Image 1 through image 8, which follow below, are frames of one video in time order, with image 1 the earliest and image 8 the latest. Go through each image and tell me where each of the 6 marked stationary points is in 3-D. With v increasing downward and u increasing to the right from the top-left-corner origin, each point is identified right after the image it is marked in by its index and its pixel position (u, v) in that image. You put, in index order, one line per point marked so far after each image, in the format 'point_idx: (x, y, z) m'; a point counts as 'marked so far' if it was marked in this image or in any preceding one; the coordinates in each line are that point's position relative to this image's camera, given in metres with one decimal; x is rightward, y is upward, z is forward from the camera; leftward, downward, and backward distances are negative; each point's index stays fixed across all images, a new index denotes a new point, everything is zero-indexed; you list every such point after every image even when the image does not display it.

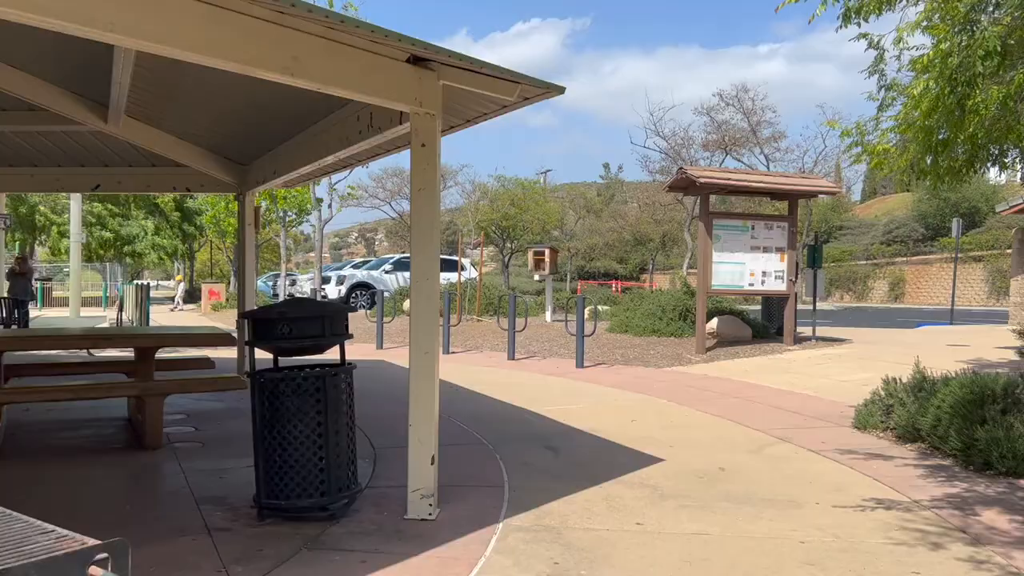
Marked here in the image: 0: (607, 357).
0: (+1.4, -1.0, +12.2) m
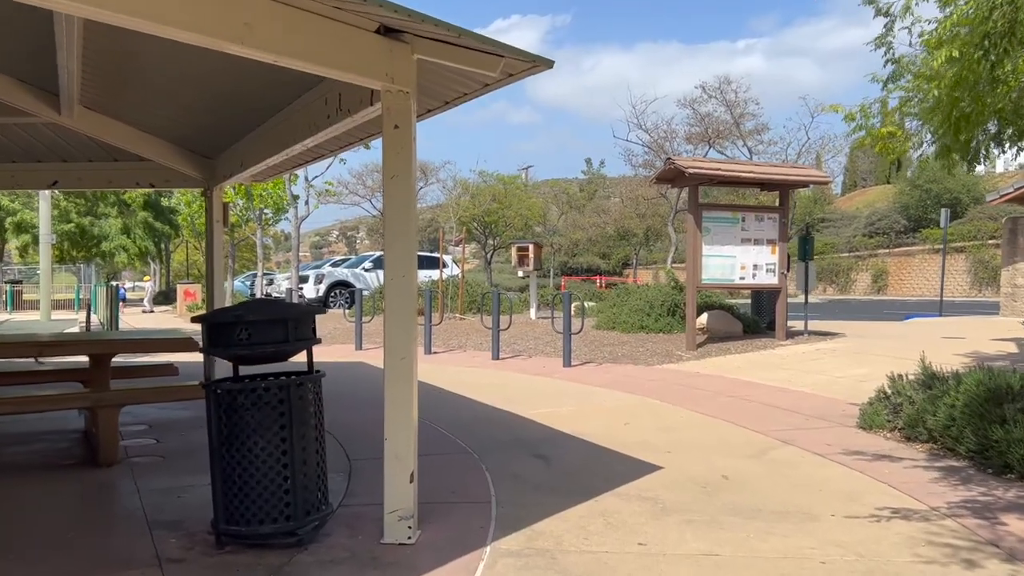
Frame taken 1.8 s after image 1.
0: (+1.2, -0.9, +11.8) m
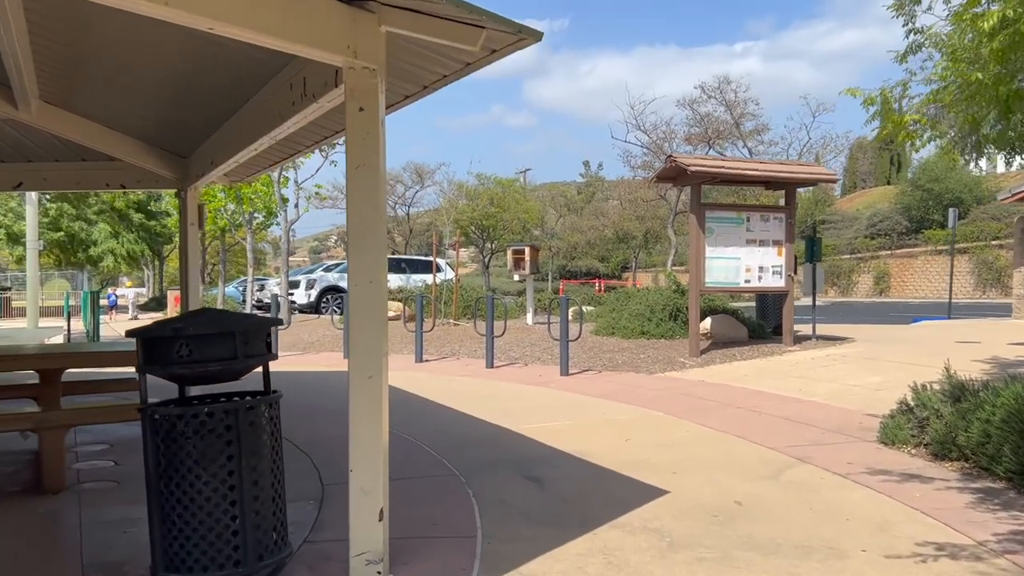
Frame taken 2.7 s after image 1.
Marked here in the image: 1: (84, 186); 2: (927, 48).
0: (+1.1, -1.0, +11.2) m
1: (-4.7, +1.1, +9.2) m
2: (+3.3, +1.9, +6.7) m
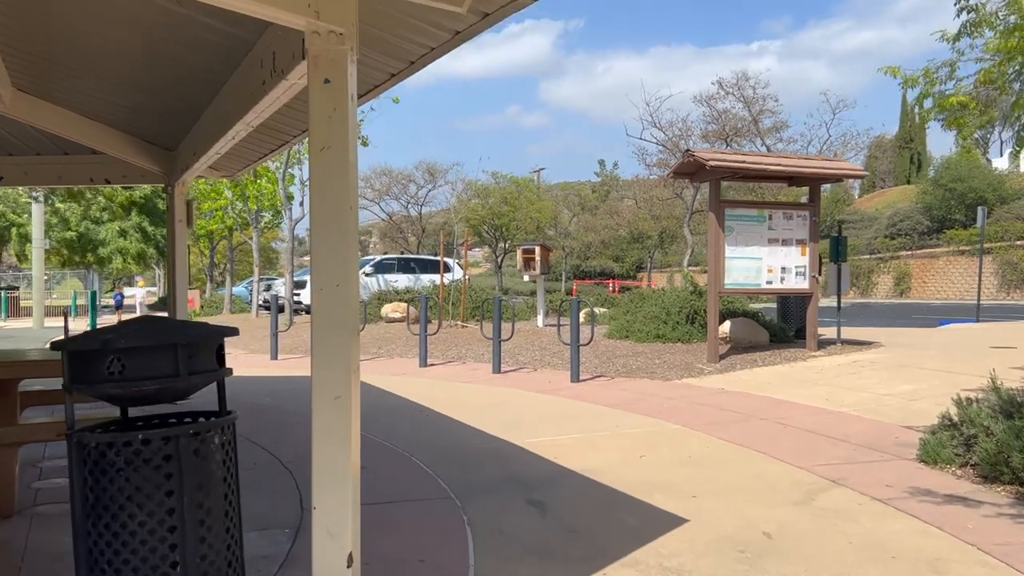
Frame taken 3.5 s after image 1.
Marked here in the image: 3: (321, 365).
0: (+1.2, -1.0, +10.7) m
1: (-4.6, +1.1, +8.7) m
2: (+3.3, +1.8, +6.1) m
3: (-0.7, -0.3, +3.0) m
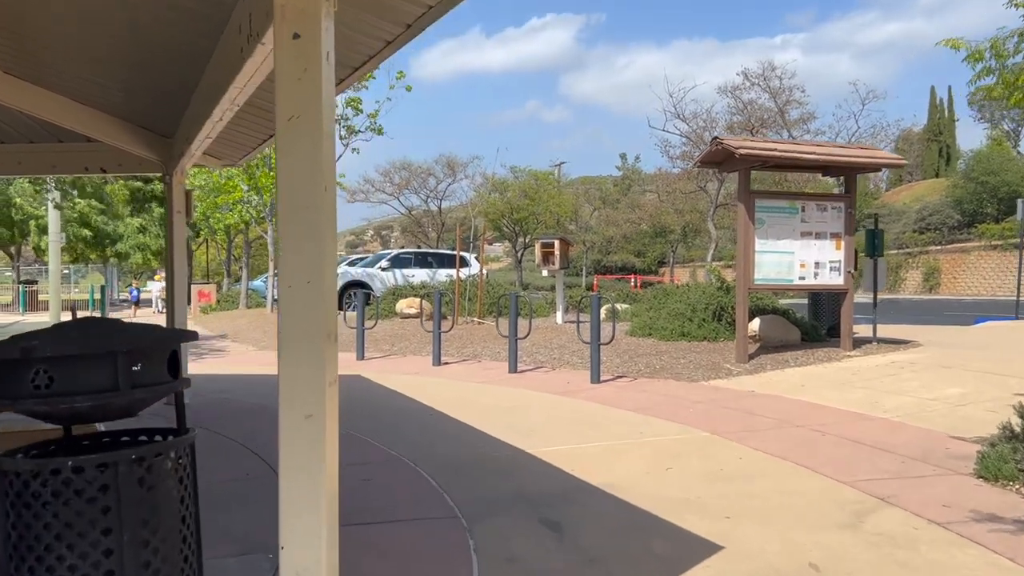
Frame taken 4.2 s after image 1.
0: (+1.4, -0.9, +10.1) m
1: (-4.4, +1.2, +8.3) m
2: (+3.4, +1.9, +5.5) m
3: (-0.7, -0.3, +2.5) m
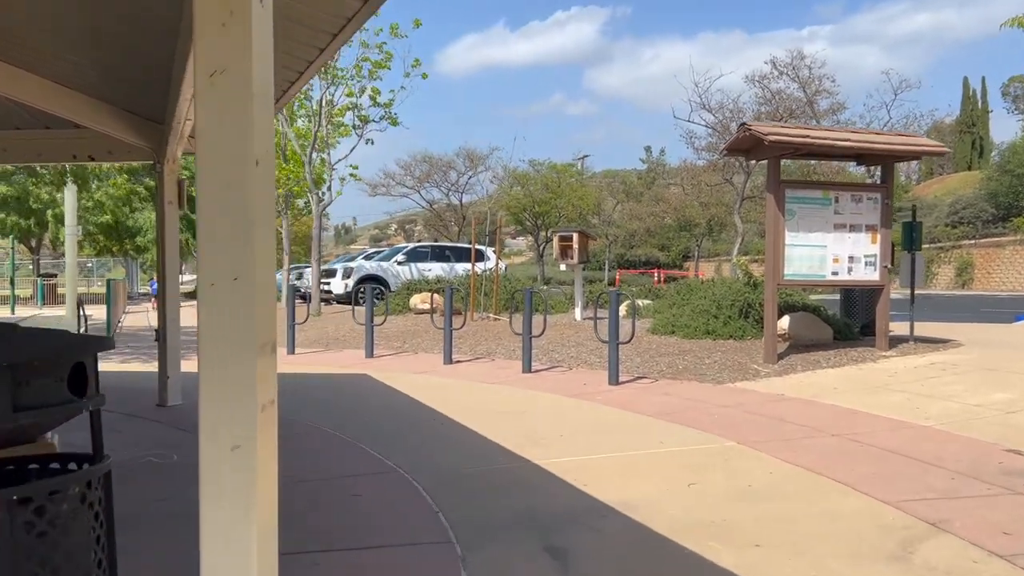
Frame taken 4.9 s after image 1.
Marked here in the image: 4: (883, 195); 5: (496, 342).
0: (+1.6, -0.9, +9.6) m
1: (-4.3, +1.2, +7.9) m
2: (+3.4, +1.9, +4.9) m
3: (-0.7, -0.3, +2.0) m
4: (+4.4, +1.1, +10.1) m
5: (-0.2, -0.7, +11.8) m
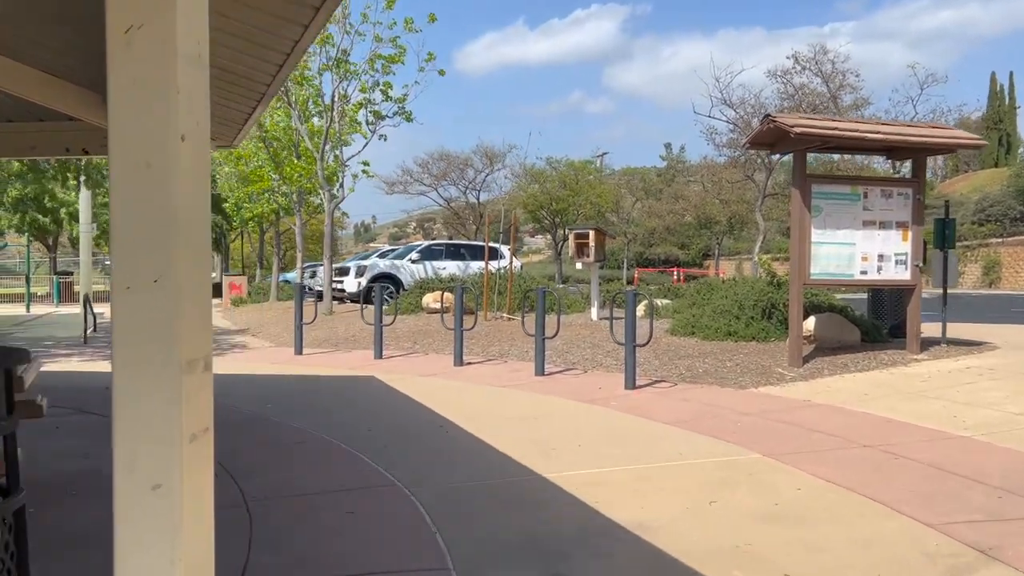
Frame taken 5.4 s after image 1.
0: (+1.7, -0.9, +9.1) m
1: (-4.2, +1.2, +7.6) m
2: (+3.5, +1.9, +4.4) m
3: (-0.7, -0.3, +1.6) m
4: (+4.6, +1.1, +9.6) m
5: (0.0, -0.7, +11.4) m
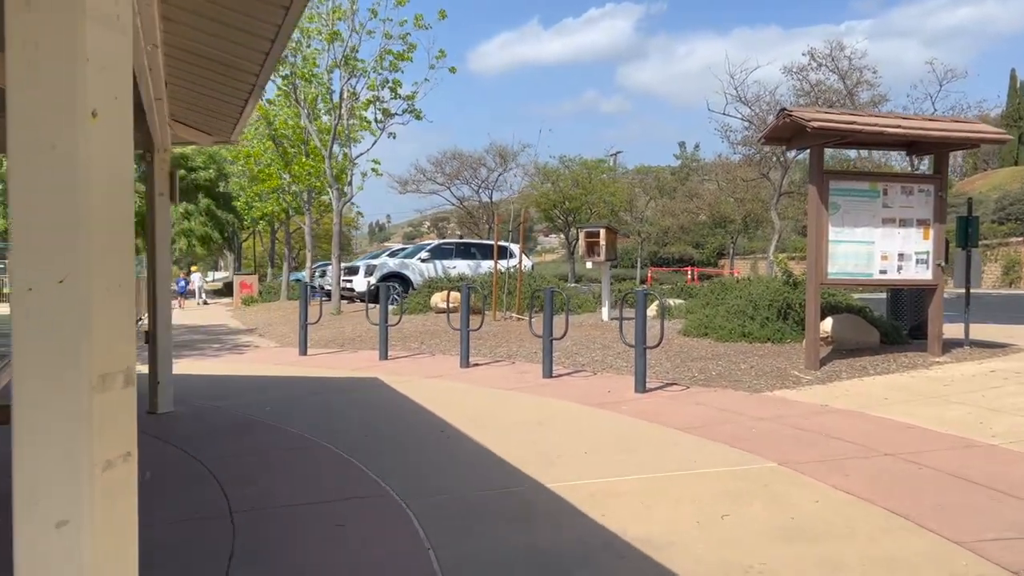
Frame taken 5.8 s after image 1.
0: (+1.8, -0.9, +8.9) m
1: (-4.2, +1.2, +7.4) m
2: (+3.5, +1.9, +4.1) m
3: (-0.8, -0.3, +1.4) m
4: (+4.7, +1.1, +9.3) m
5: (+0.1, -0.7, +11.2) m
